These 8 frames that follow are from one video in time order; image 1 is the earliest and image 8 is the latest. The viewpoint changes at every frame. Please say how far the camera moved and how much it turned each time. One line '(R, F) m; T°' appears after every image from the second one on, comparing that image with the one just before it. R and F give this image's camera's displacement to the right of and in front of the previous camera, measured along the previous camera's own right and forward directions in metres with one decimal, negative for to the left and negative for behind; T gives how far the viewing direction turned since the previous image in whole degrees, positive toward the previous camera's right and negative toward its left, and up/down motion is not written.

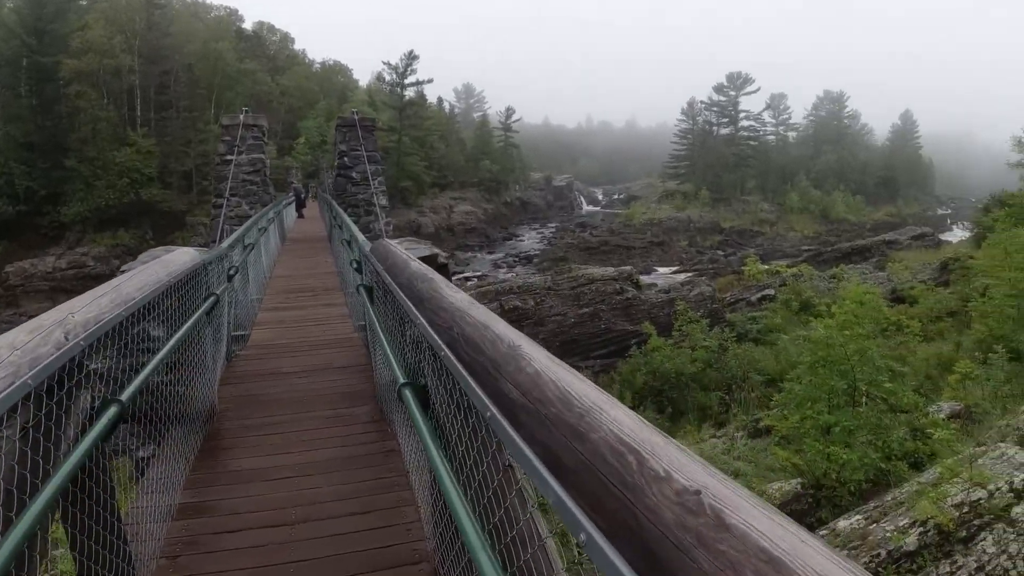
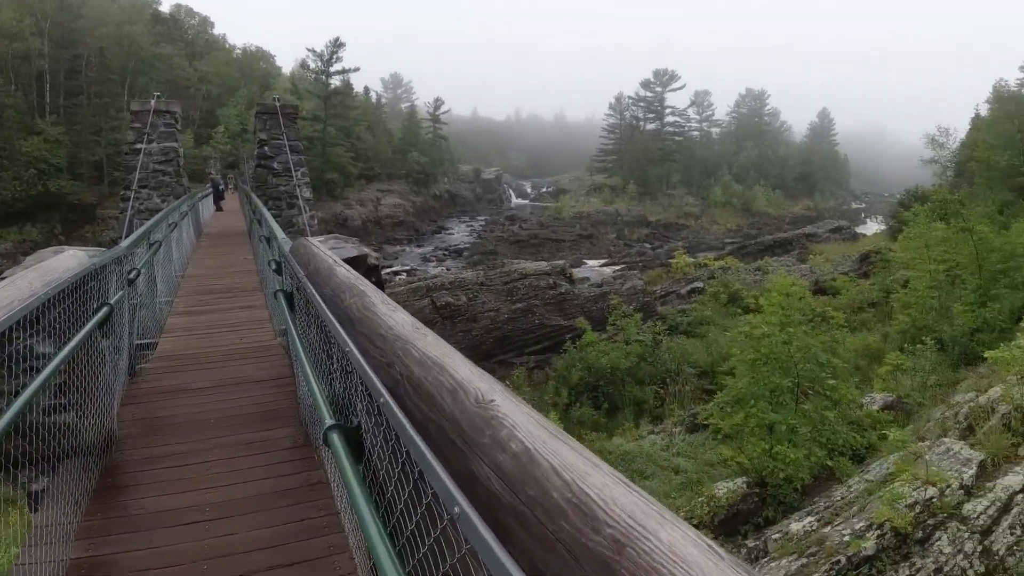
(-0.1, +0.3) m; +7°
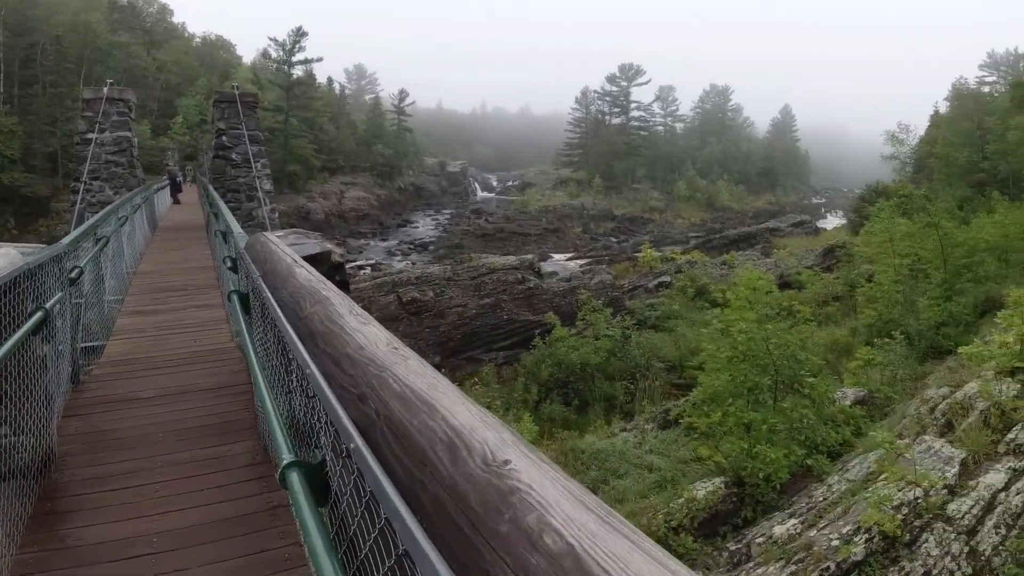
(-0.1, +0.2) m; +4°
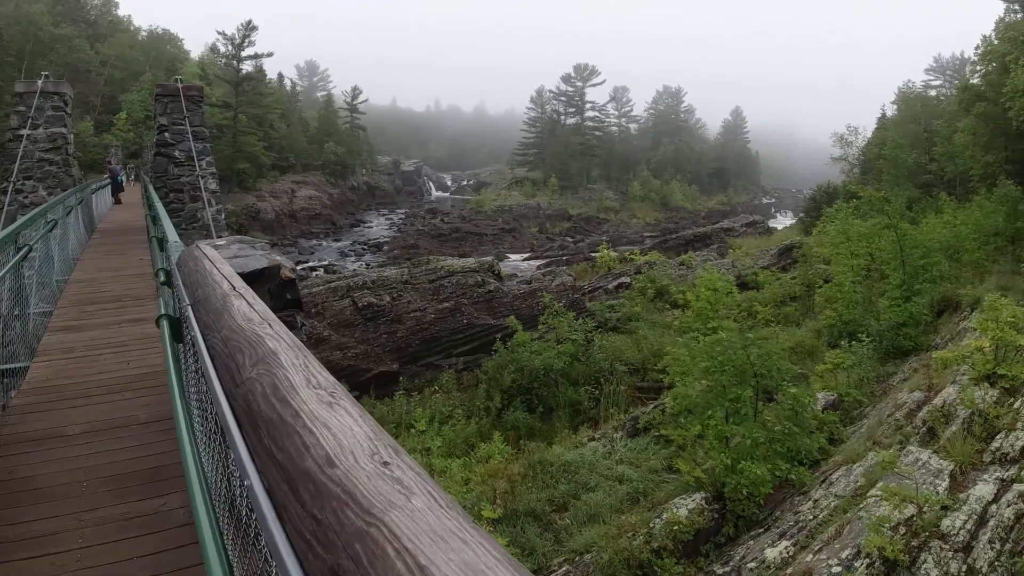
(-0.1, +0.3) m; +5°
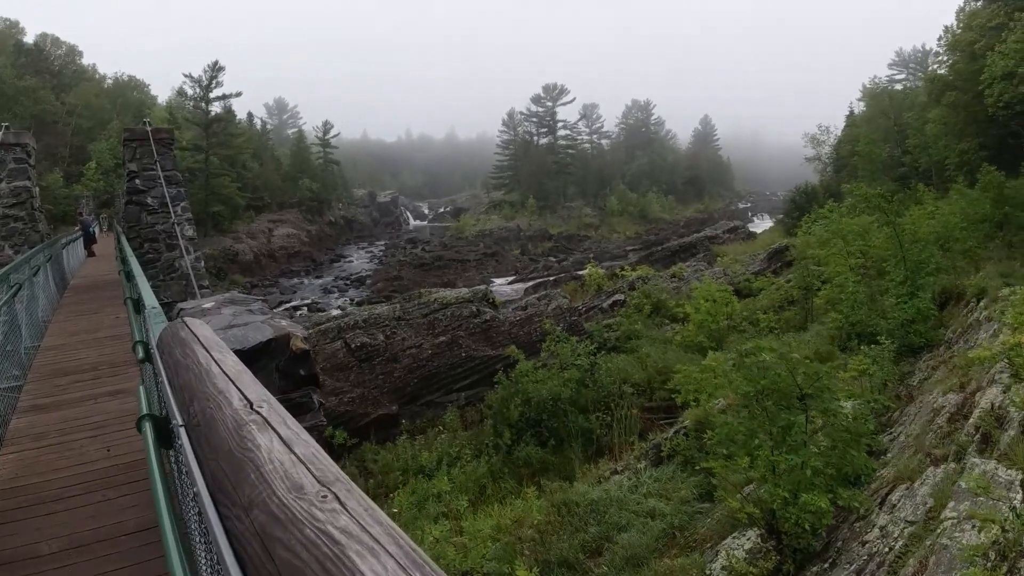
(-0.2, +0.3) m; +2°
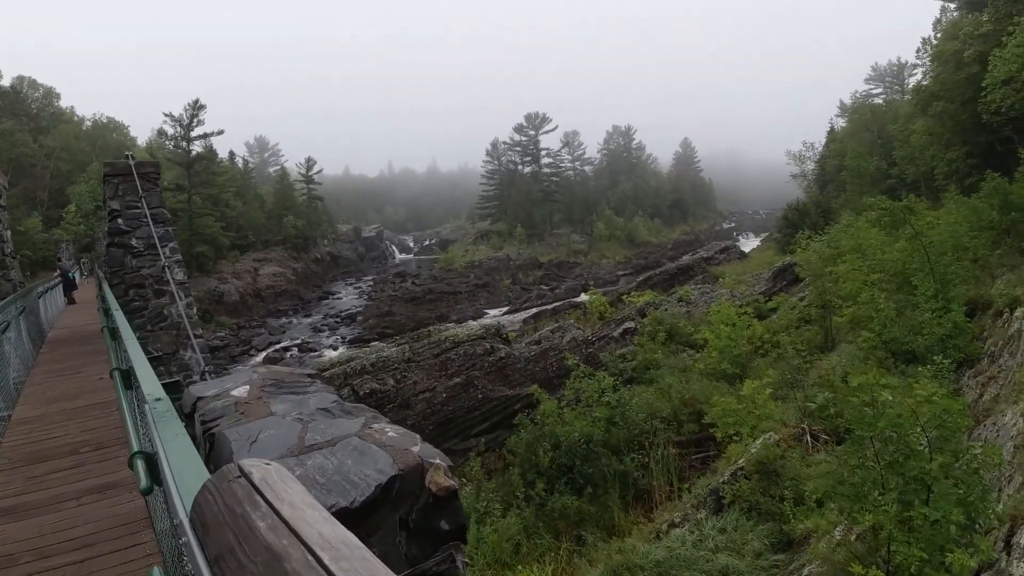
(-0.5, +0.6) m; +2°
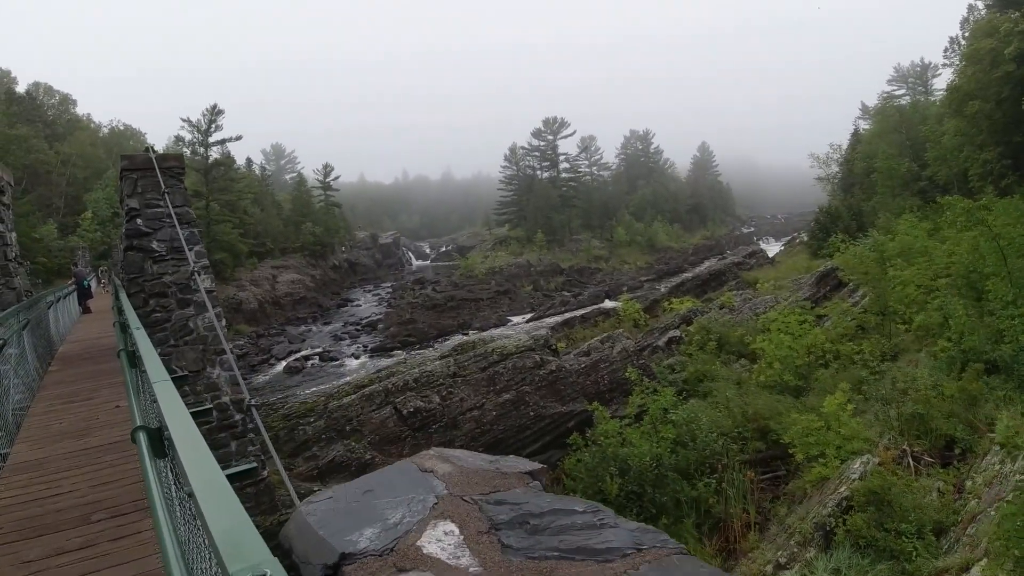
(-0.6, +0.6) m; -1°
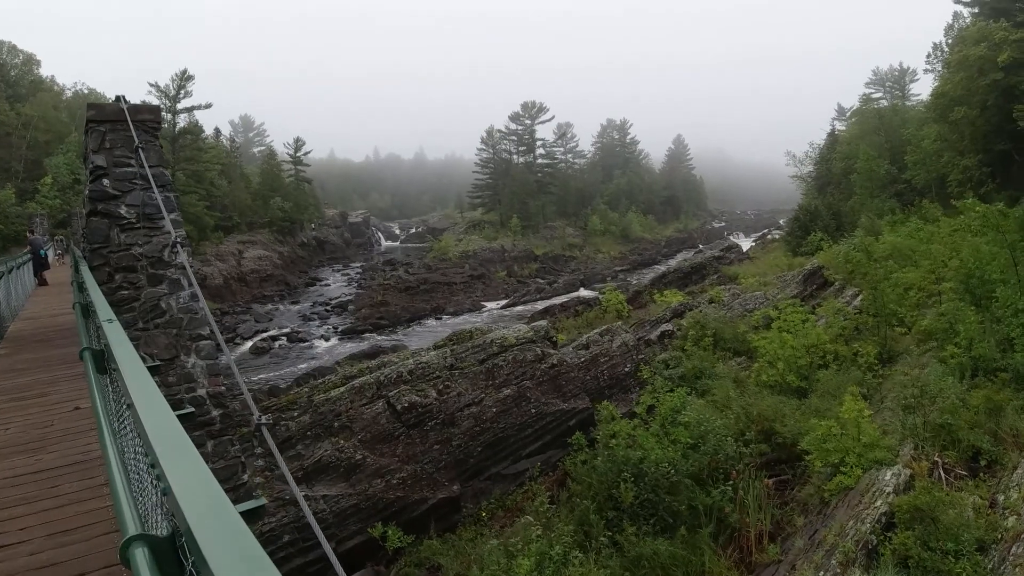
(-0.5, +0.6) m; +4°
